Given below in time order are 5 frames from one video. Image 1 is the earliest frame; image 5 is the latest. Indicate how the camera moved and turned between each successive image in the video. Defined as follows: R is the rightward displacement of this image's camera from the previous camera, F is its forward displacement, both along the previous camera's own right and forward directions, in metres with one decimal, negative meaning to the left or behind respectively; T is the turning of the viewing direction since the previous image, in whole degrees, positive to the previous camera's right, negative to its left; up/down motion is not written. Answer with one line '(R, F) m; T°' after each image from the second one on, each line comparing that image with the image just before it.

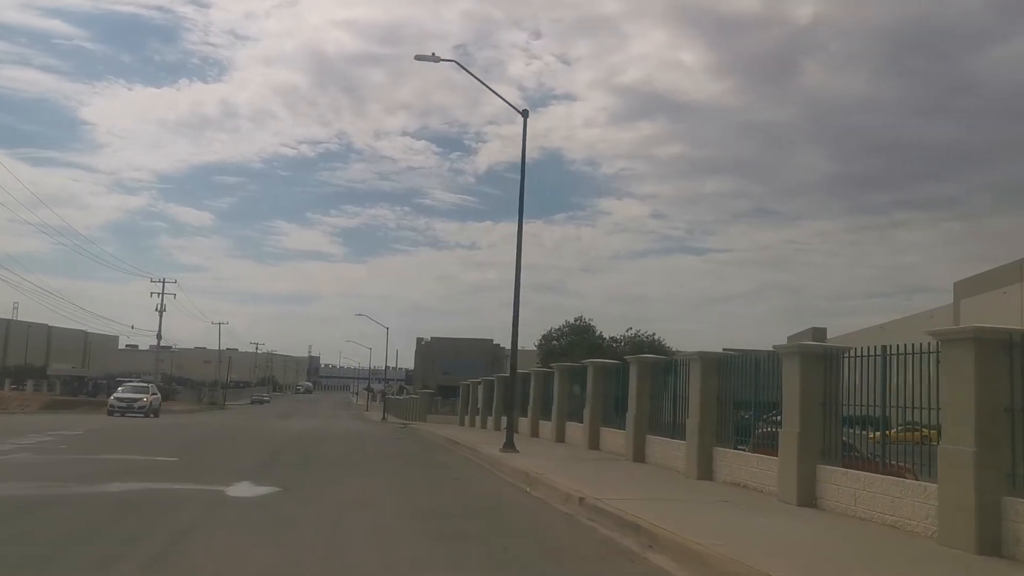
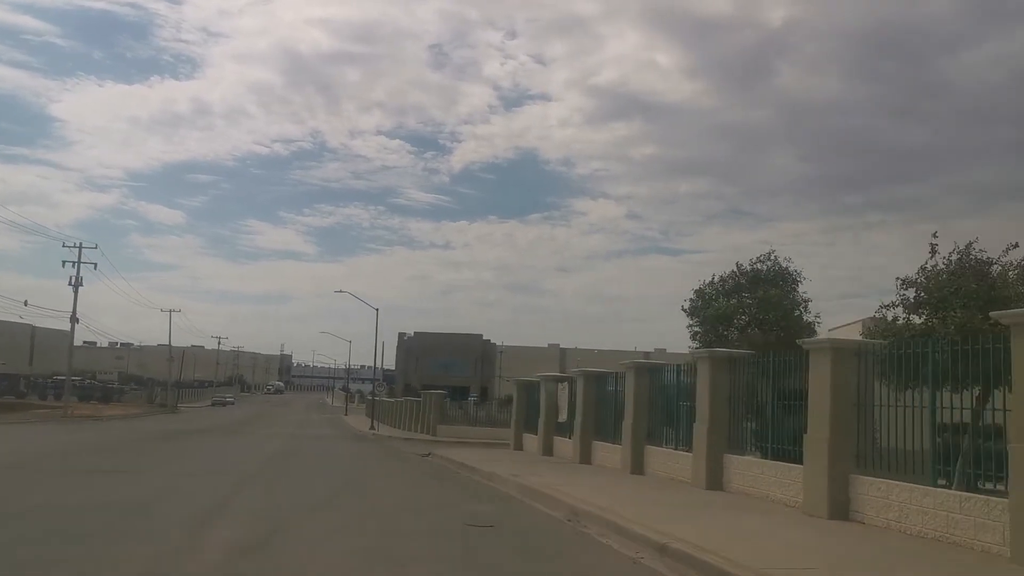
(-1.1, +5.4) m; +2°
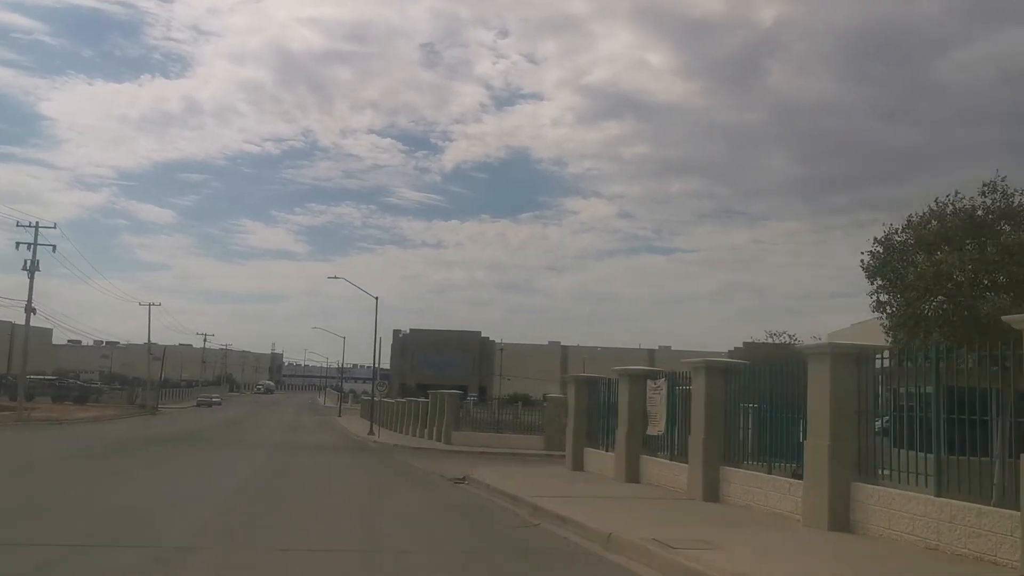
(-0.3, +1.7) m; +1°
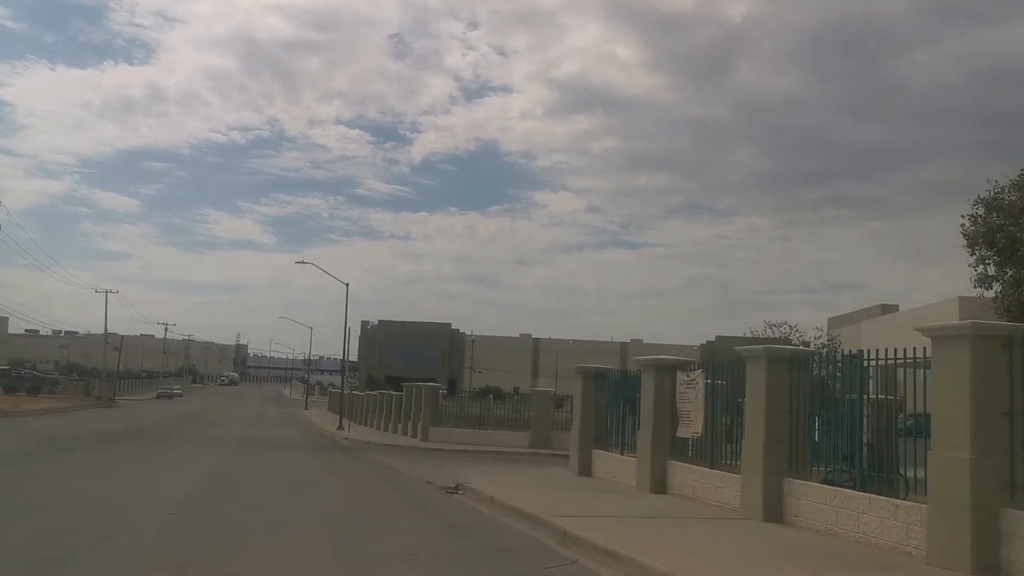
(-0.2, +0.8) m; +2°
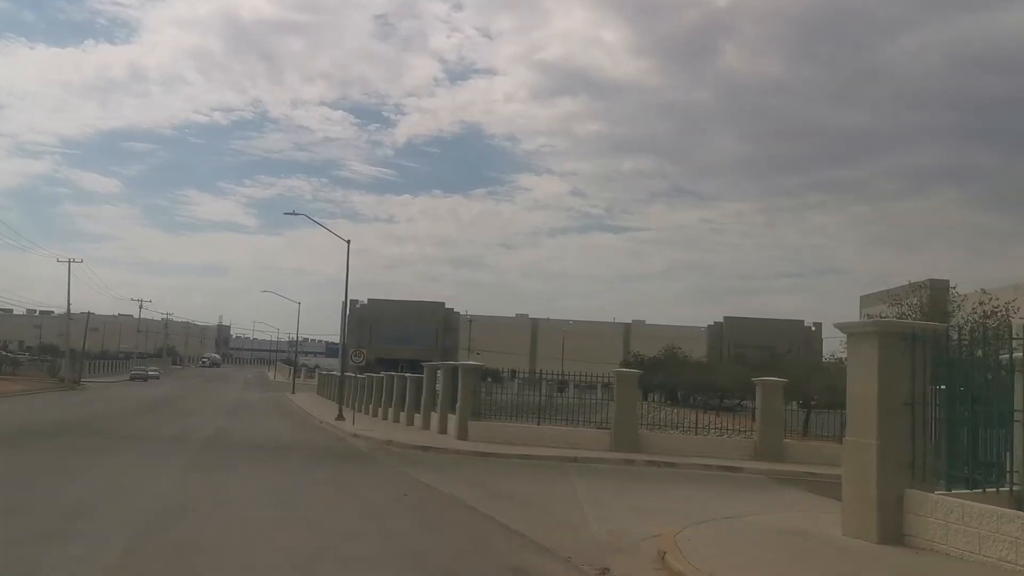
(-0.7, +2.5) m; +1°
